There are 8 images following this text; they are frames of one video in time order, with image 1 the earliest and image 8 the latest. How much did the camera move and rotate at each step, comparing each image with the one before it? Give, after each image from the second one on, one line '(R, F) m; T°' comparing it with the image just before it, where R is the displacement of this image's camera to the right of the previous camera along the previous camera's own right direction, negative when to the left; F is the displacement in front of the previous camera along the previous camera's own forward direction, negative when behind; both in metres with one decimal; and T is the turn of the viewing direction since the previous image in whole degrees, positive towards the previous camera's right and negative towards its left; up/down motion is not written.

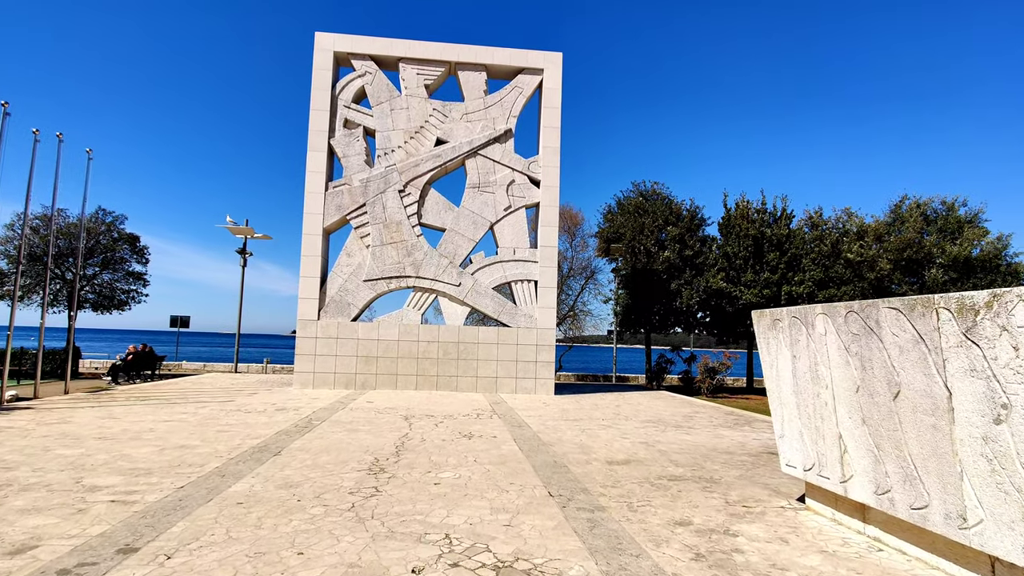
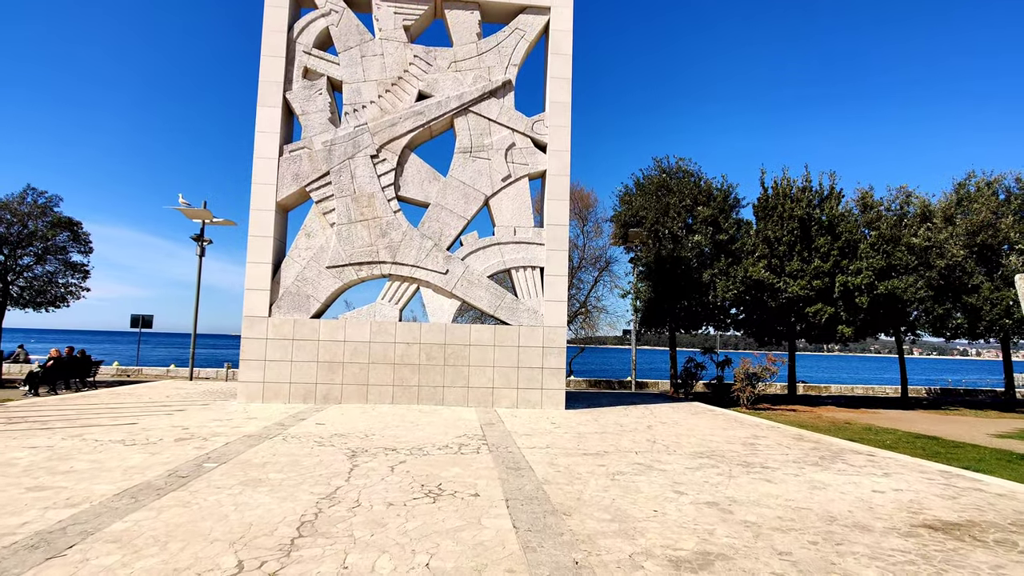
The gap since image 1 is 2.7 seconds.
(+0.1, +3.1) m; -1°
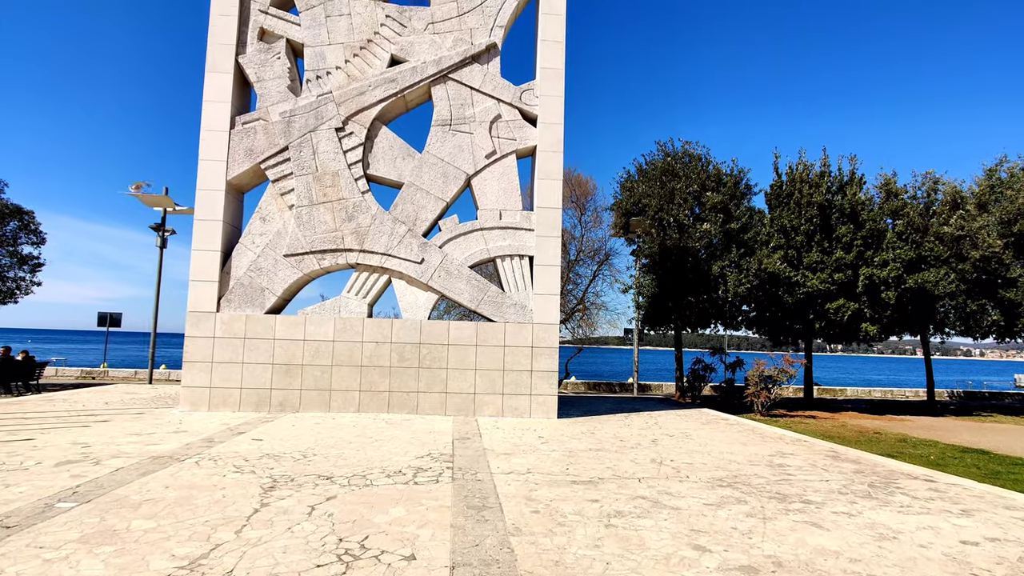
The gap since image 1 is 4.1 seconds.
(+0.3, +1.6) m; 0°
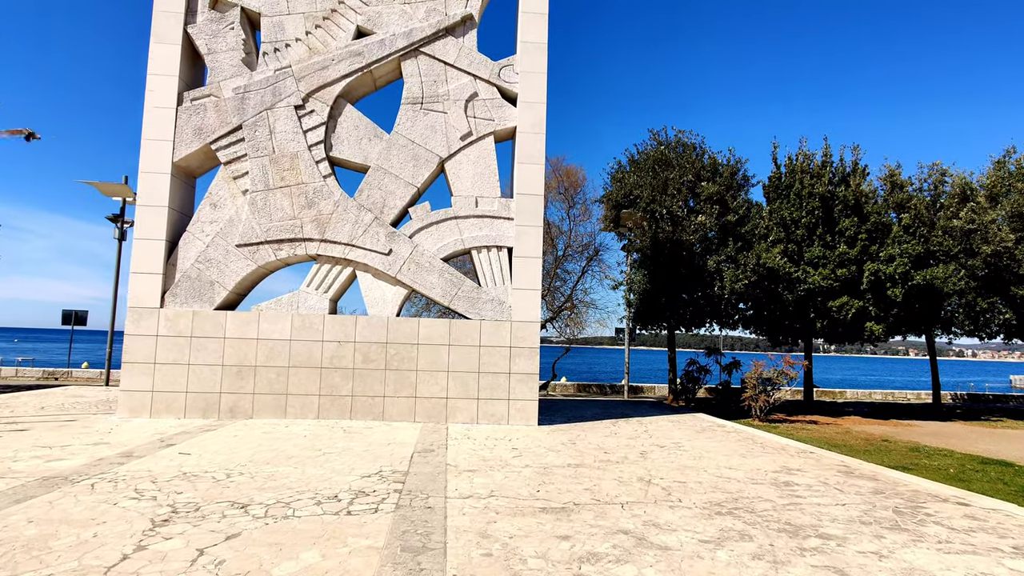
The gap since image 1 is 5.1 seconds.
(+0.3, +1.0) m; 0°
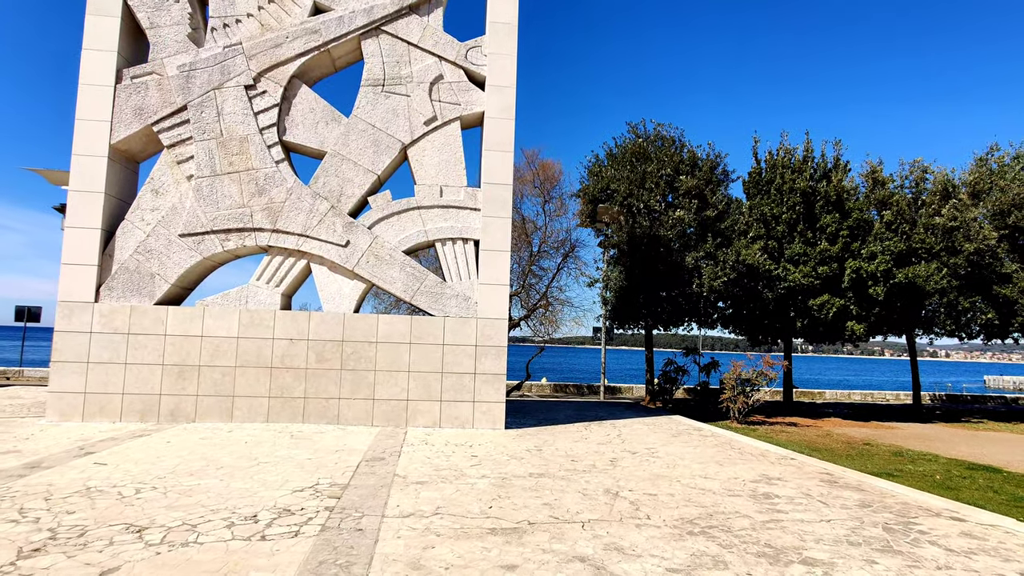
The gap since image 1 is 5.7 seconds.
(+0.3, +0.6) m; +2°
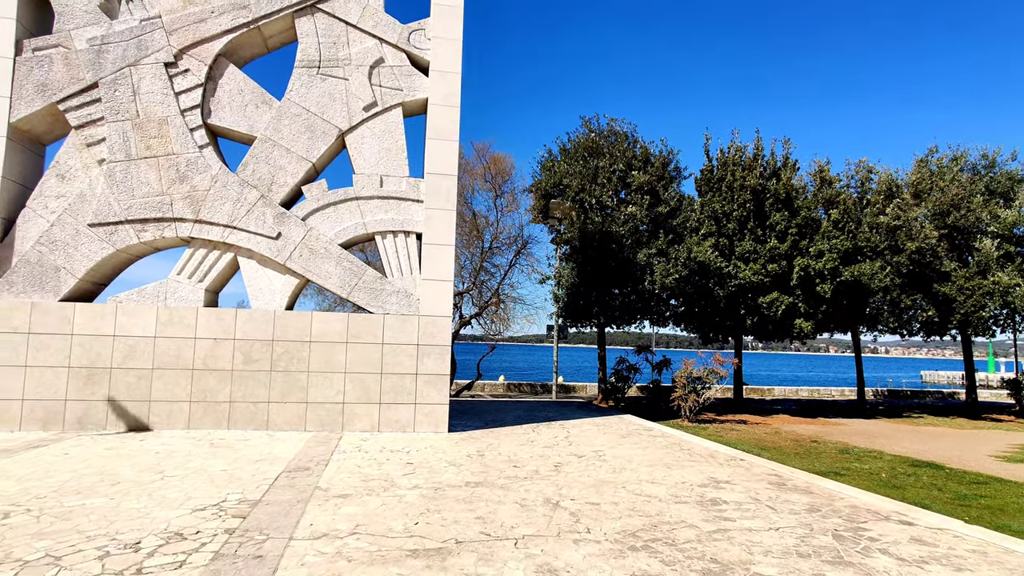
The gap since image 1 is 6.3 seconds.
(+0.2, +0.4) m; +4°
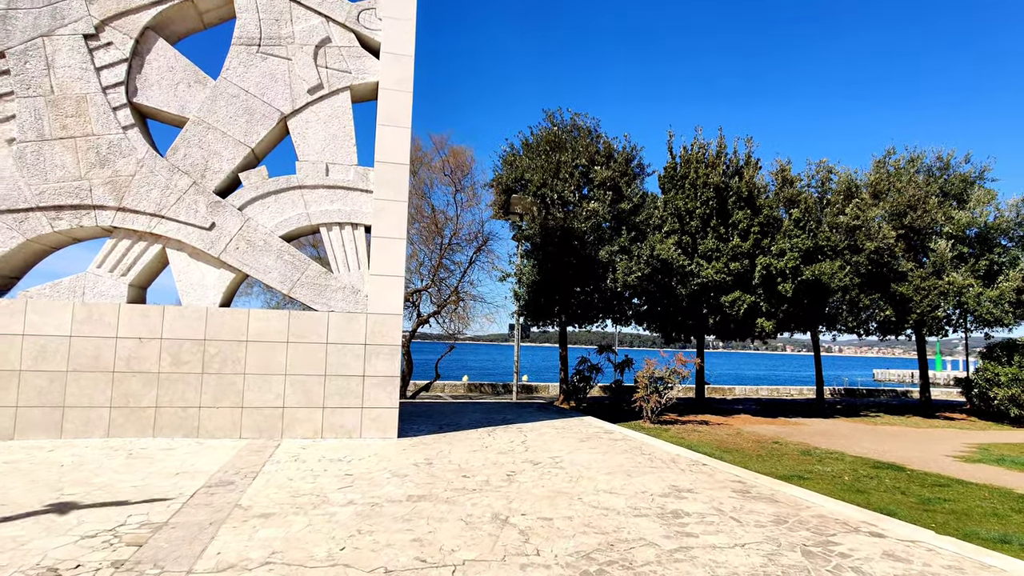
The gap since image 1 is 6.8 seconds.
(+0.2, +0.5) m; +3°
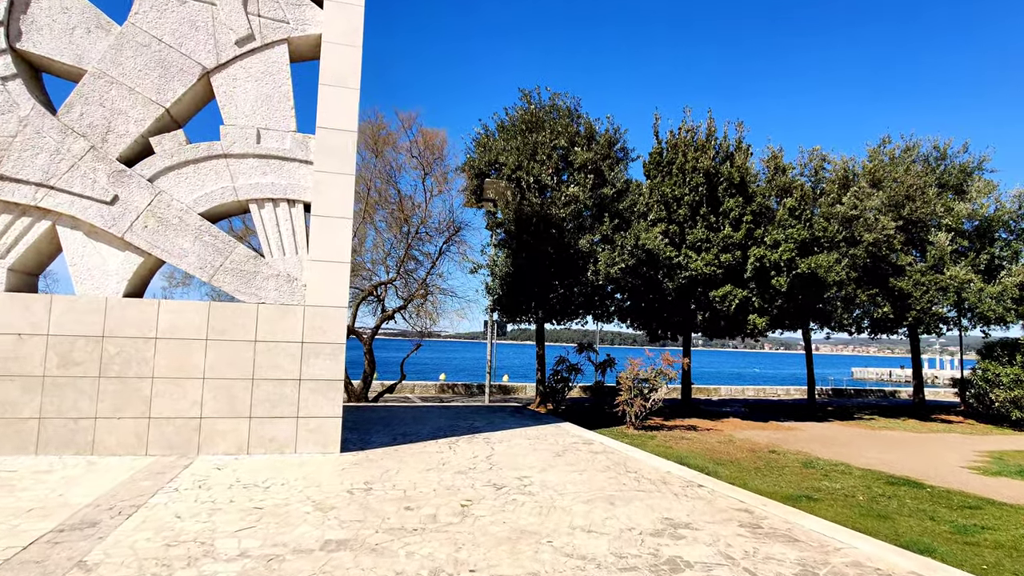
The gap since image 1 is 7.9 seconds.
(+0.2, +1.2) m; +2°
